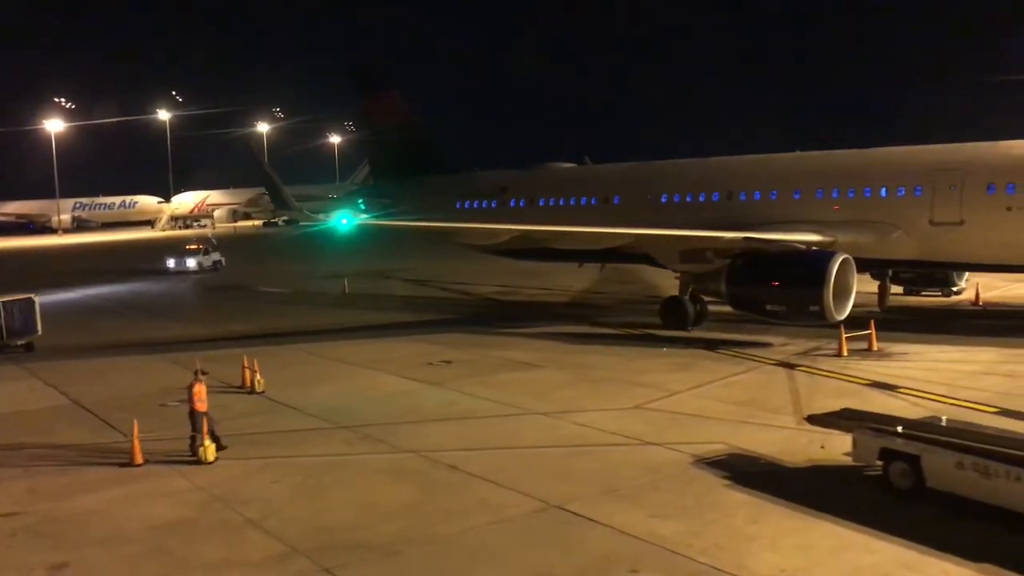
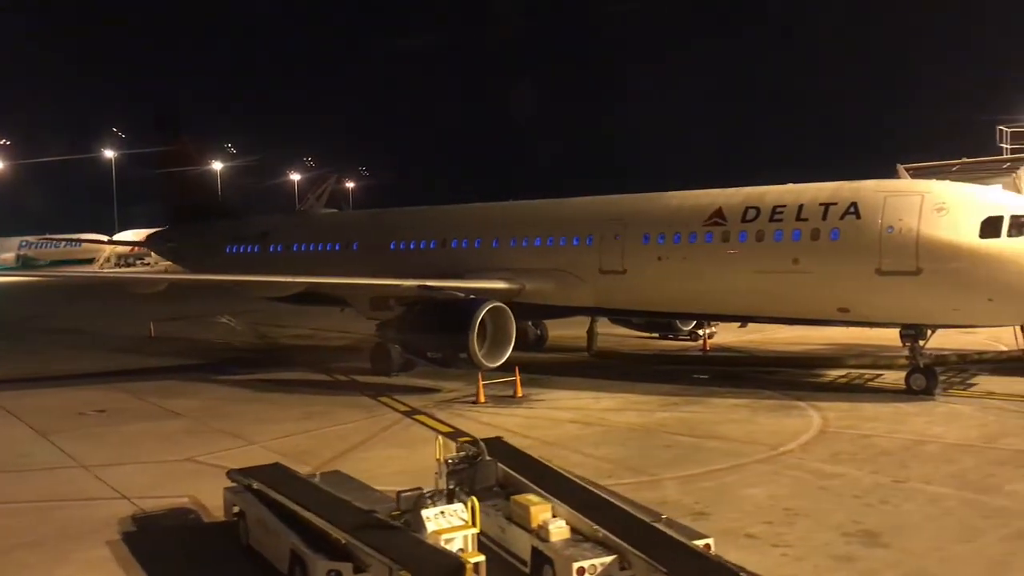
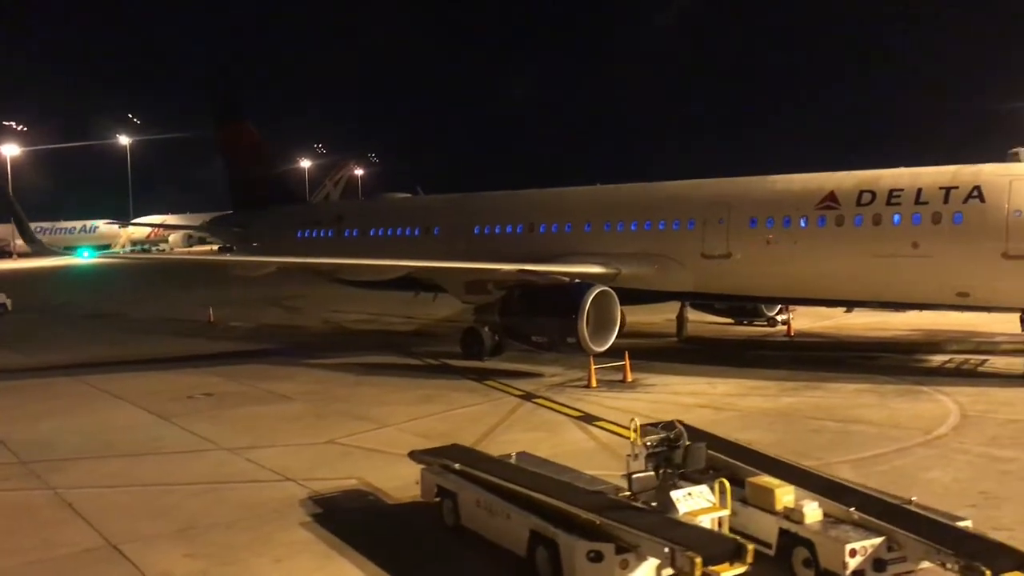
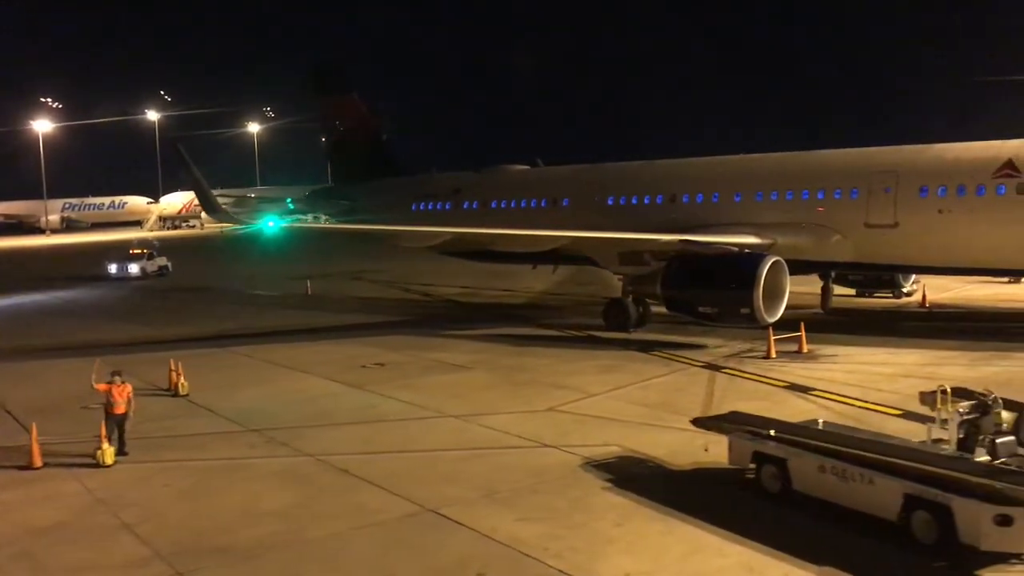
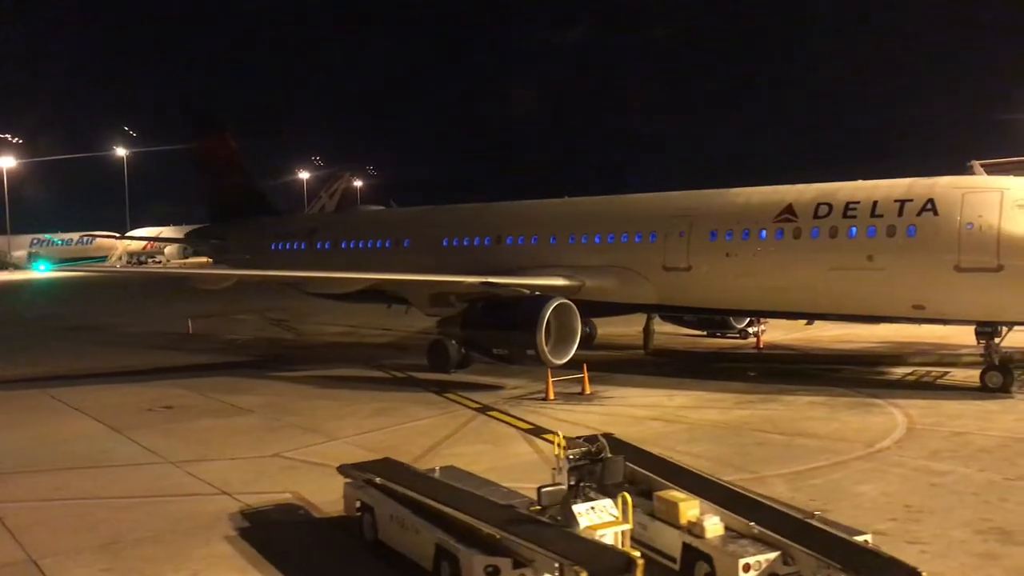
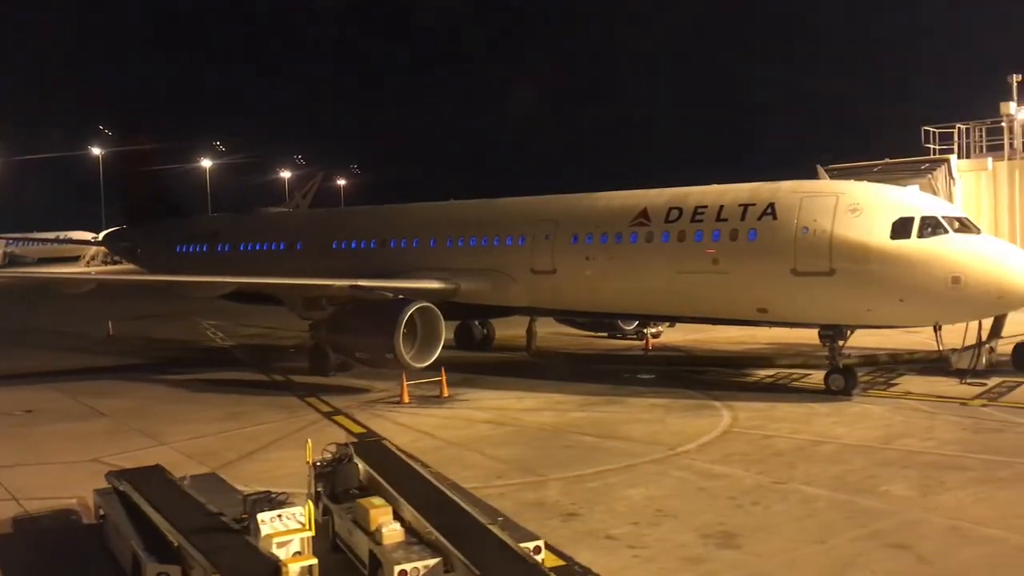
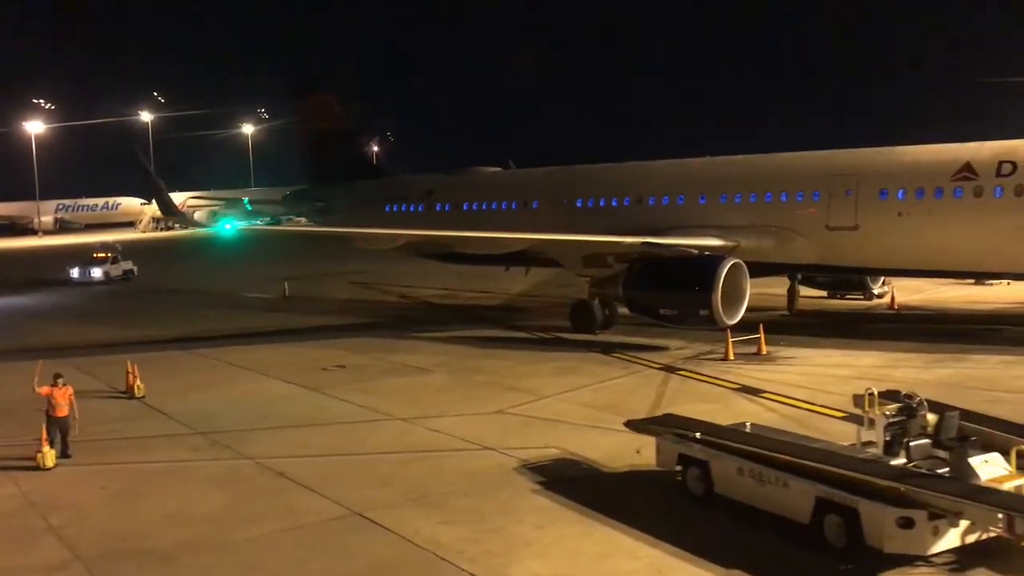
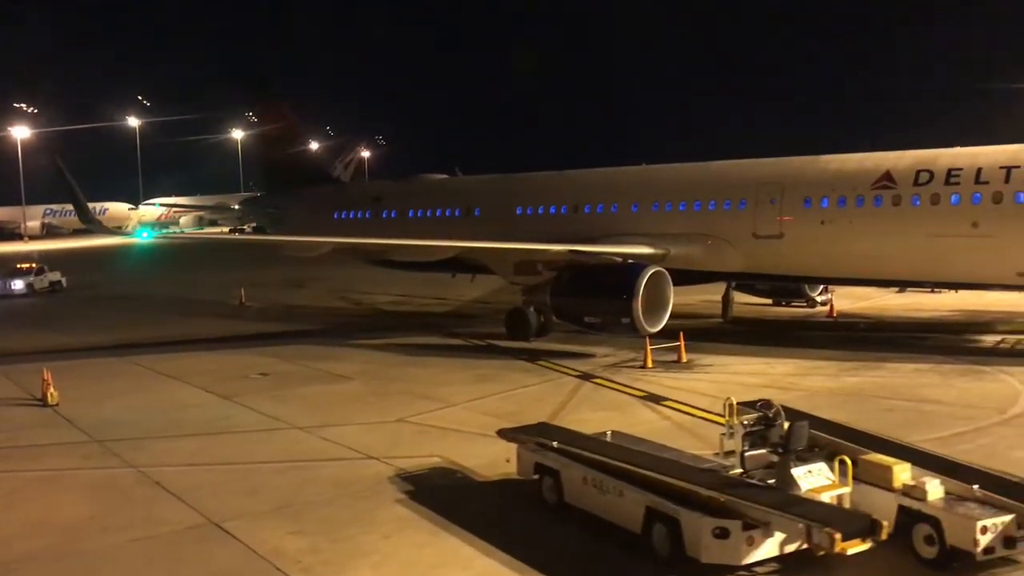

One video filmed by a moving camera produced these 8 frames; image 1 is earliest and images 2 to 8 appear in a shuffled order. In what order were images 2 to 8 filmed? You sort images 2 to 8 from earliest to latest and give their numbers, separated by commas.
4, 7, 8, 3, 5, 2, 6
